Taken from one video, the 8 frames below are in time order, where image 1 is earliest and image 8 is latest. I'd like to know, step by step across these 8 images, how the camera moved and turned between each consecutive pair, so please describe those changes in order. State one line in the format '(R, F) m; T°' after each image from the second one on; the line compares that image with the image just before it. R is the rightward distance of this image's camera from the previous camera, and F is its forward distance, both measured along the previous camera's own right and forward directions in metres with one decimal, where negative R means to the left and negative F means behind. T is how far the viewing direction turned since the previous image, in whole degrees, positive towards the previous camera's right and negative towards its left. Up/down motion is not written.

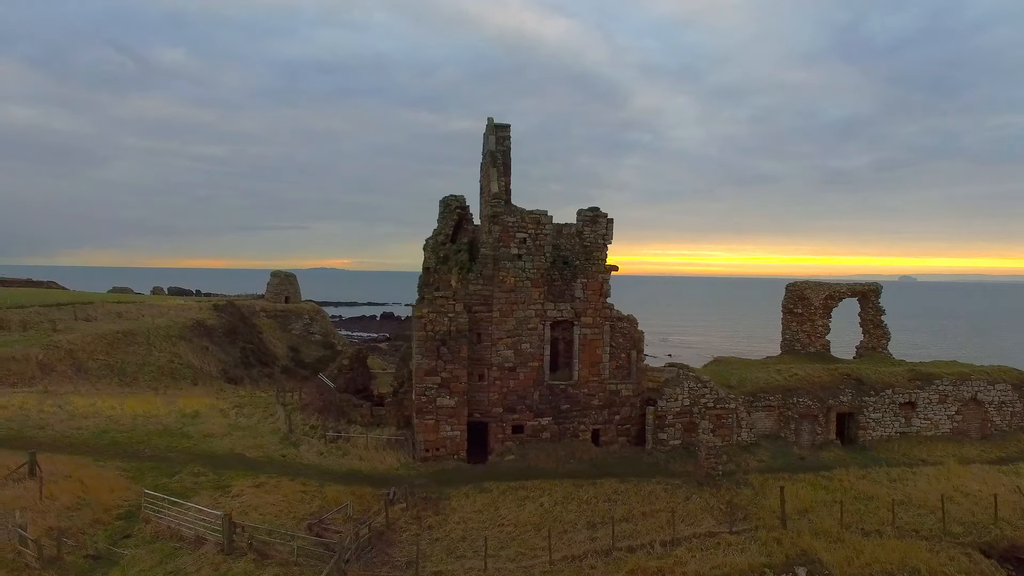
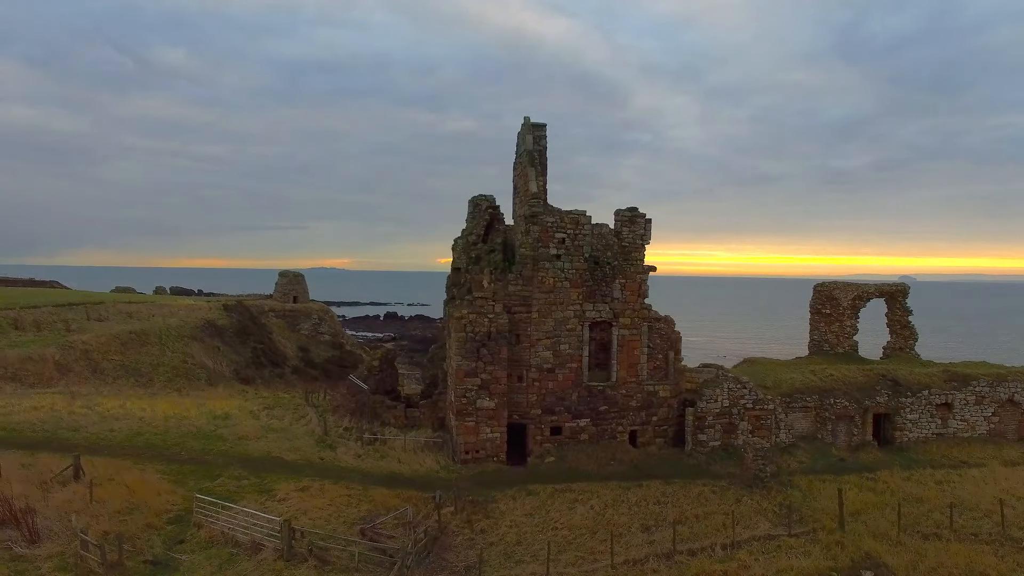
(-1.1, +0.1) m; 0°
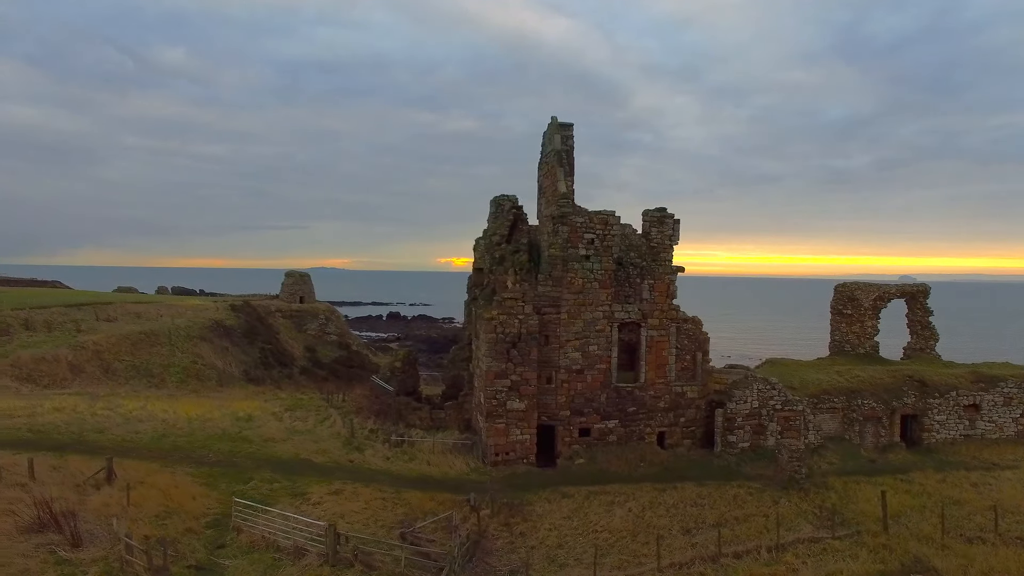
(-0.8, +0.1) m; 0°
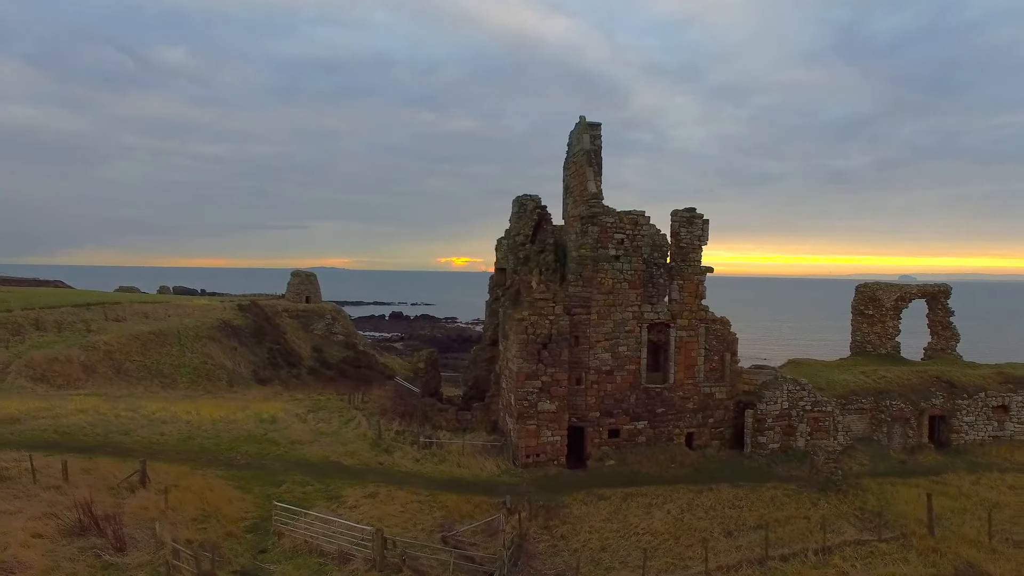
(-0.8, +0.1) m; 0°
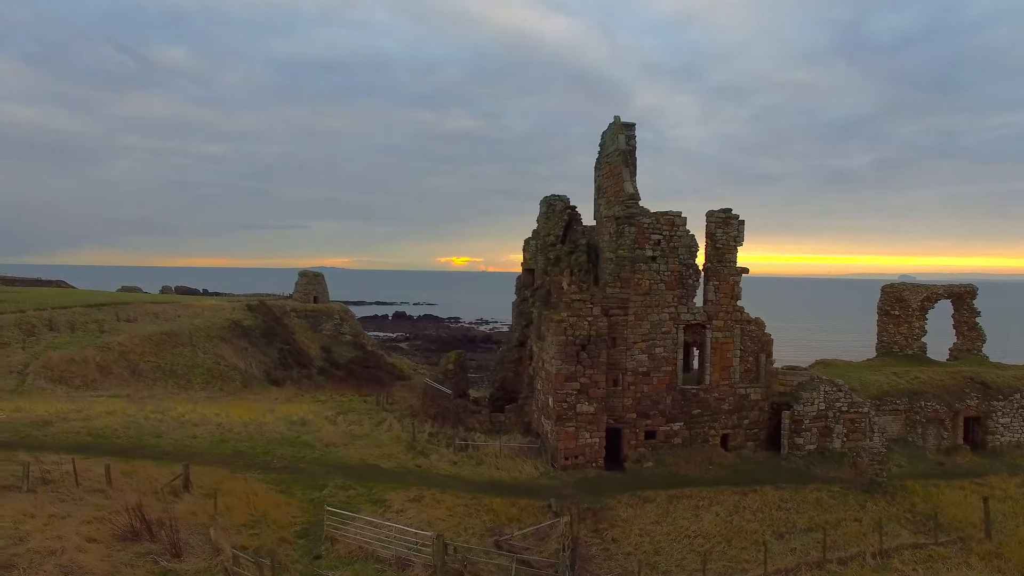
(-1.0, +0.1) m; 0°
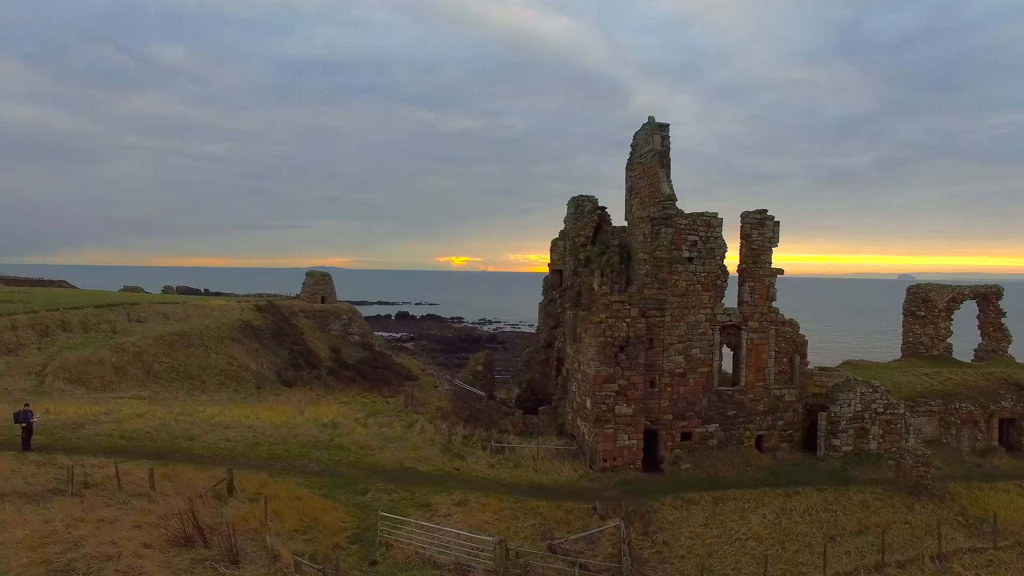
(-1.0, +0.1) m; 0°
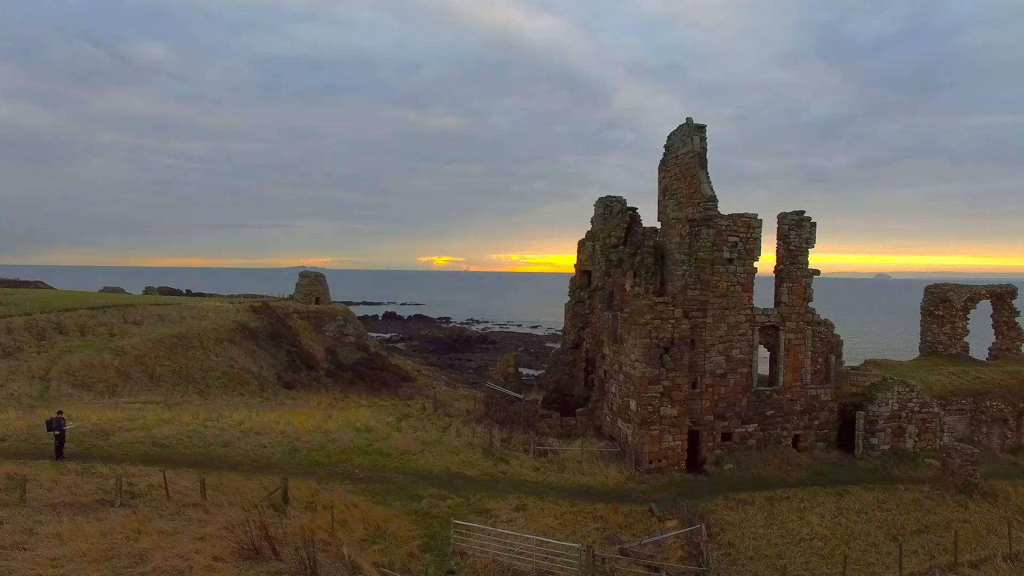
(-1.6, +0.2) m; +2°
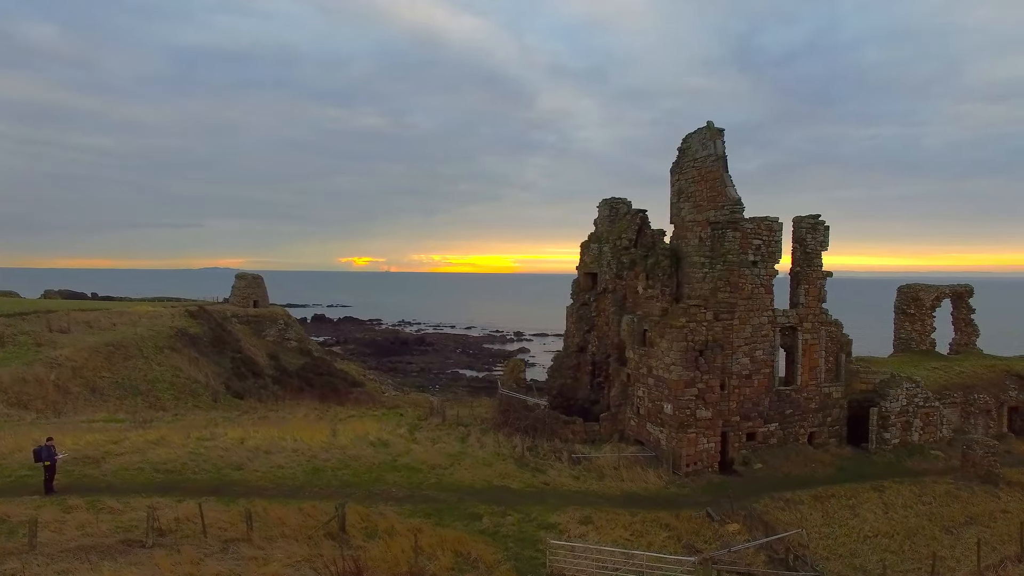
(-2.7, +0.7) m; +7°
